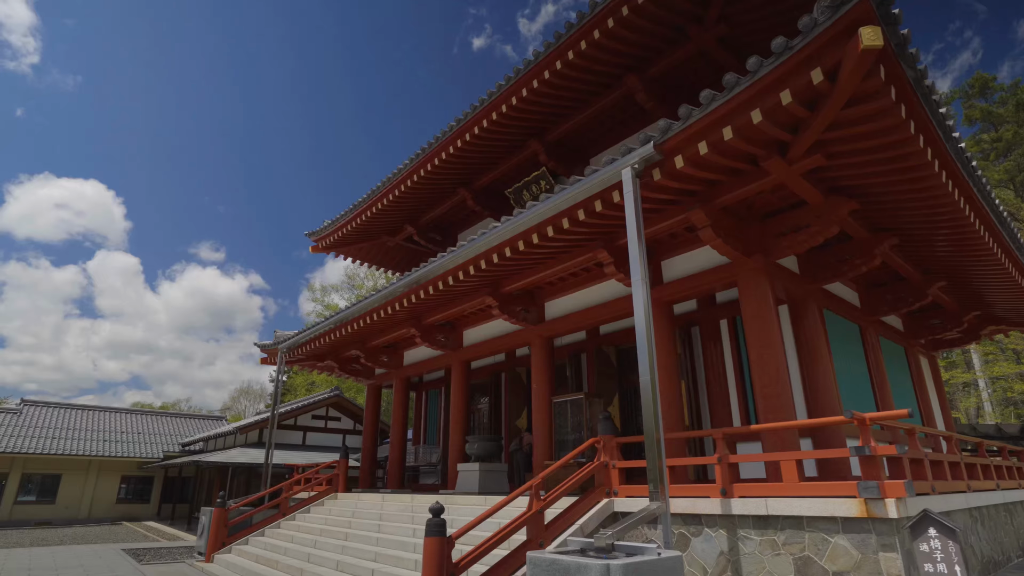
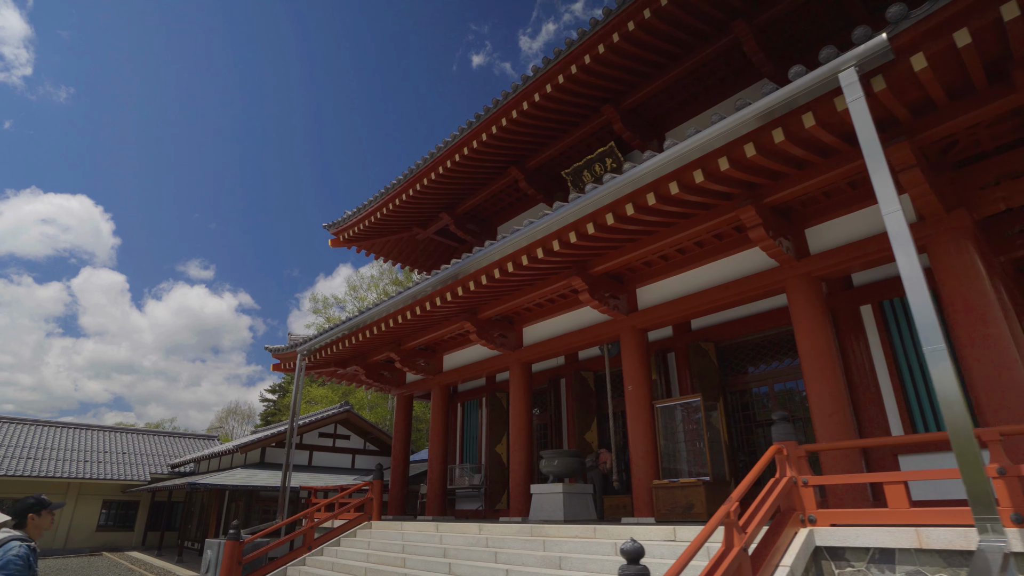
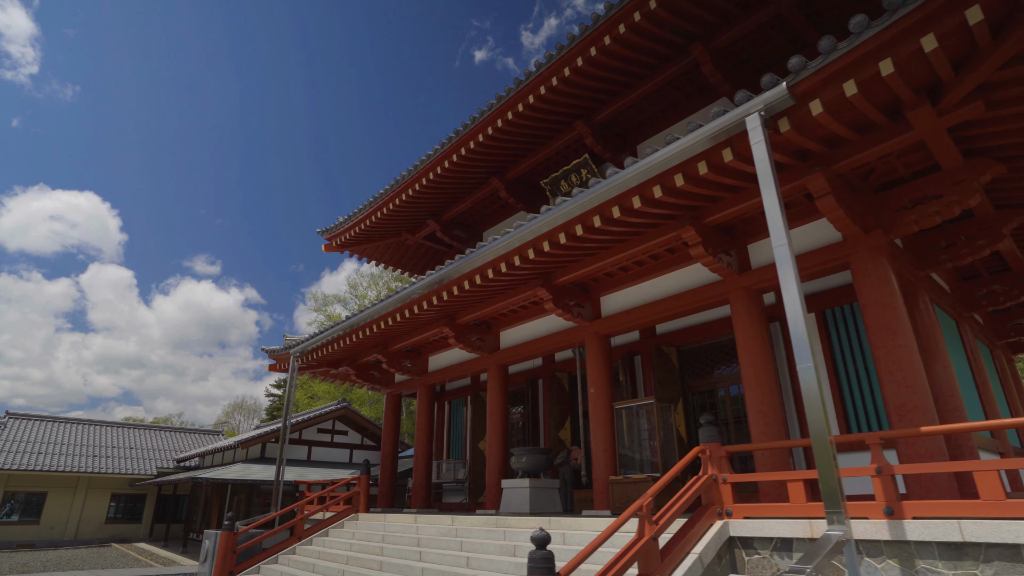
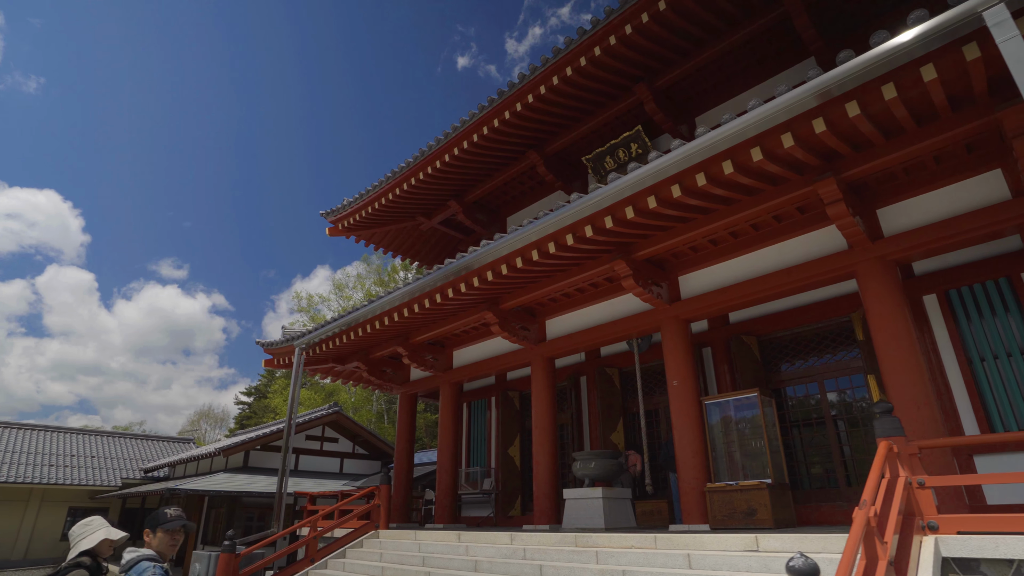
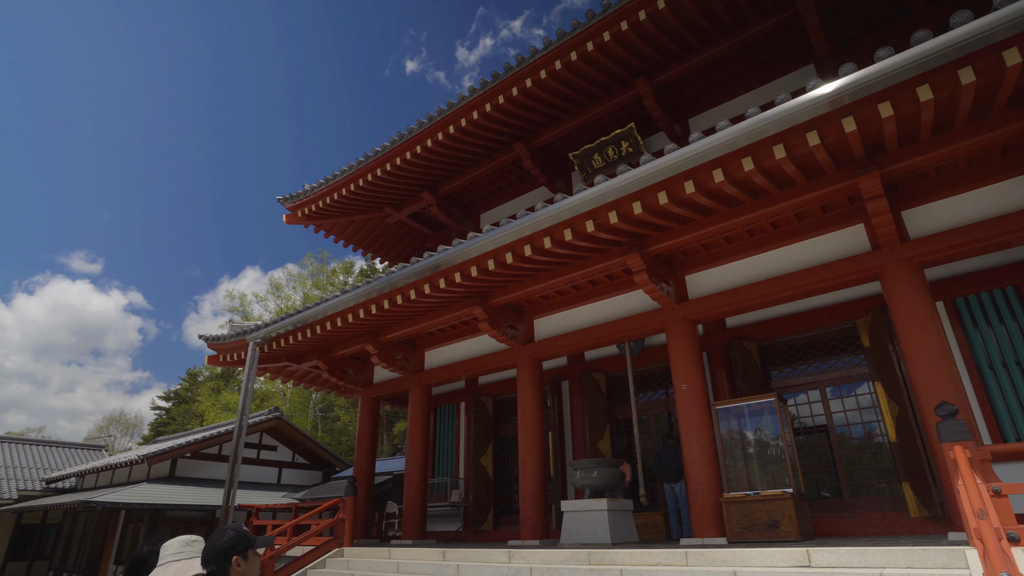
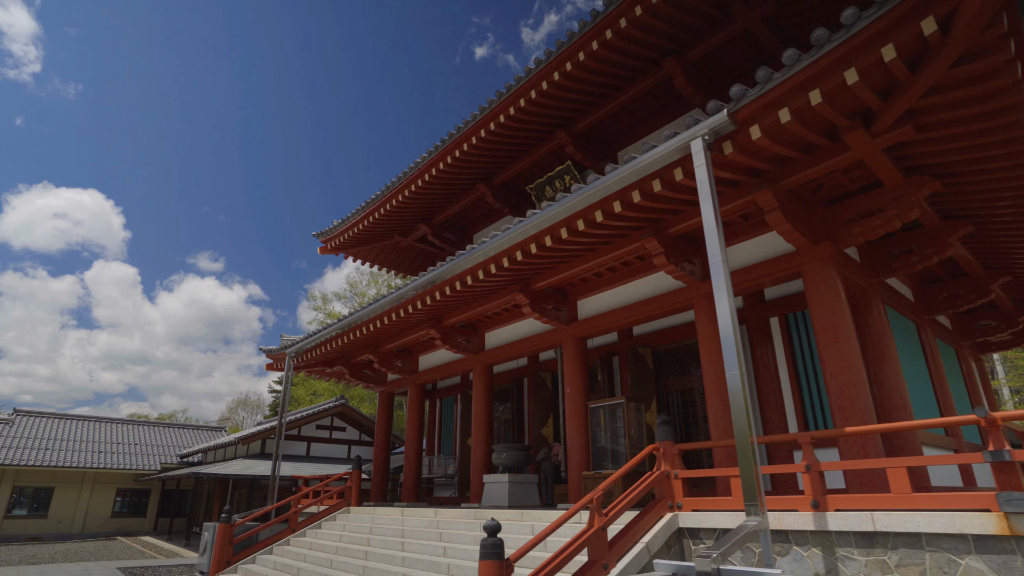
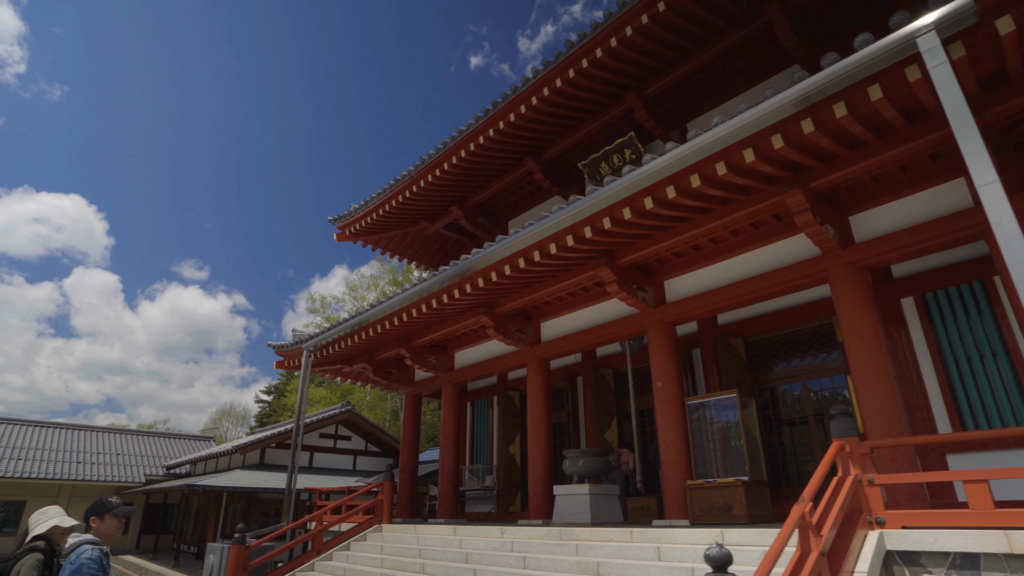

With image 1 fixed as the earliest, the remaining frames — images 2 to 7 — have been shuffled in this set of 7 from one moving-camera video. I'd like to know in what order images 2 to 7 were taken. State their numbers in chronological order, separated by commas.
6, 3, 2, 7, 4, 5
